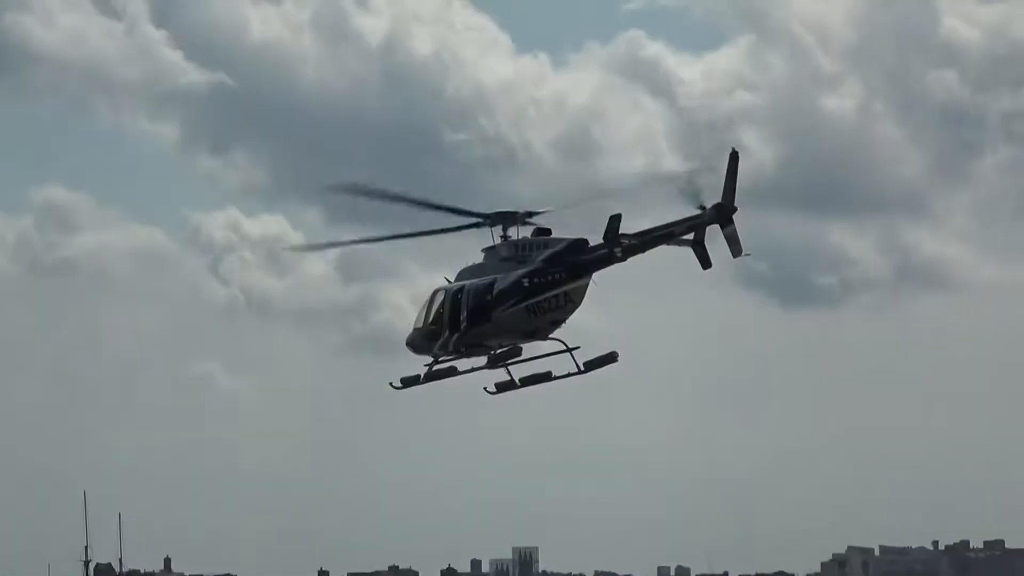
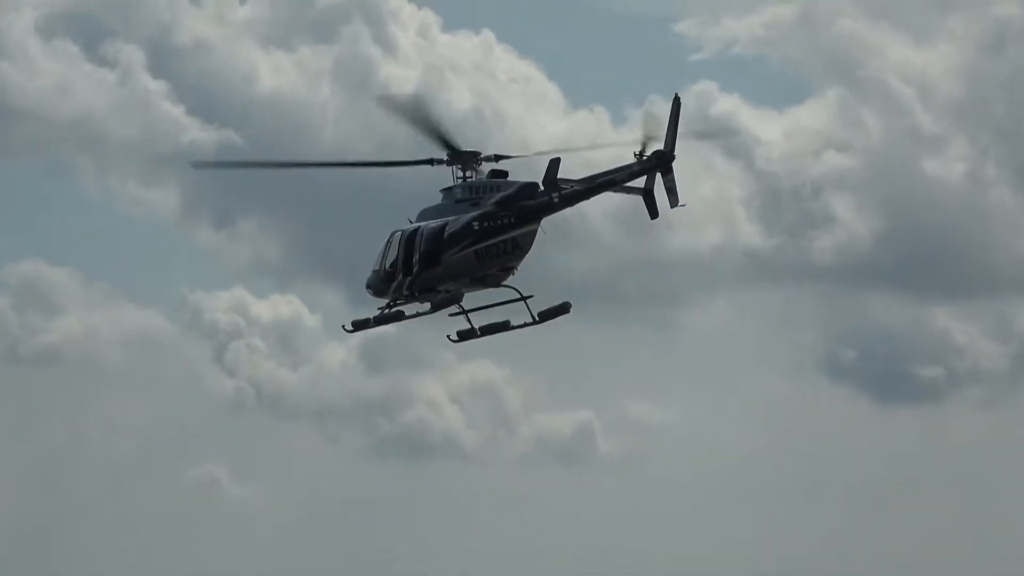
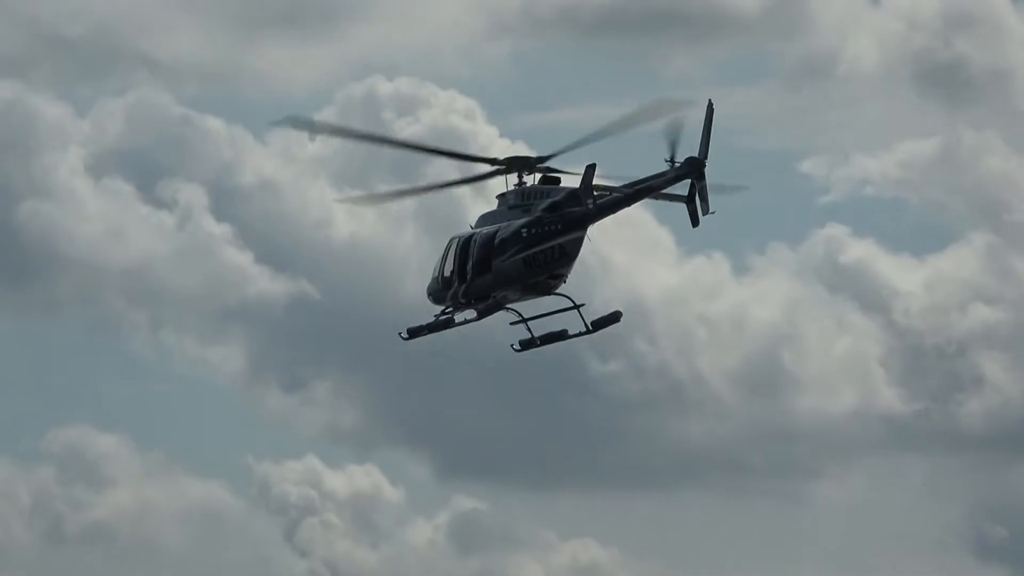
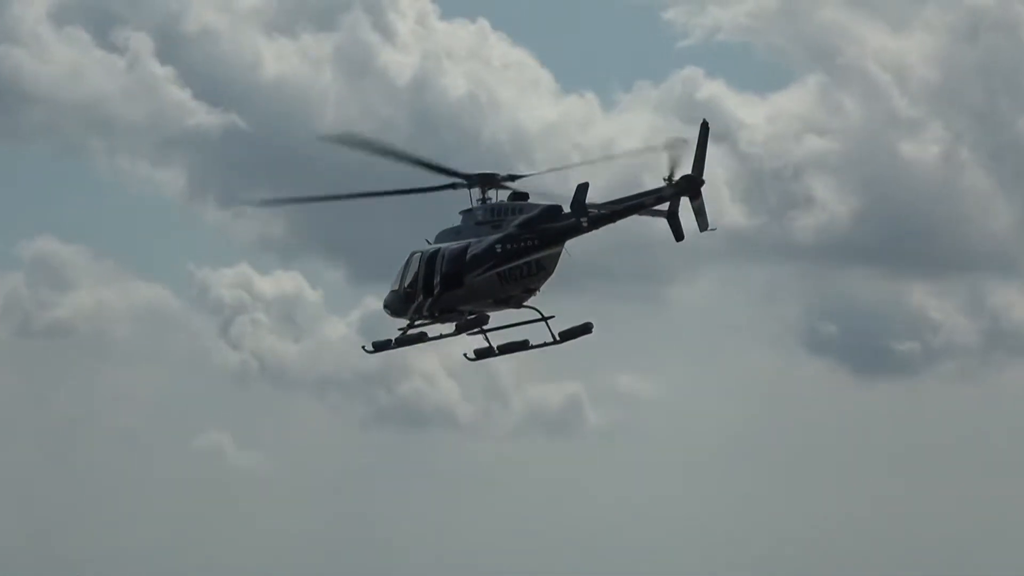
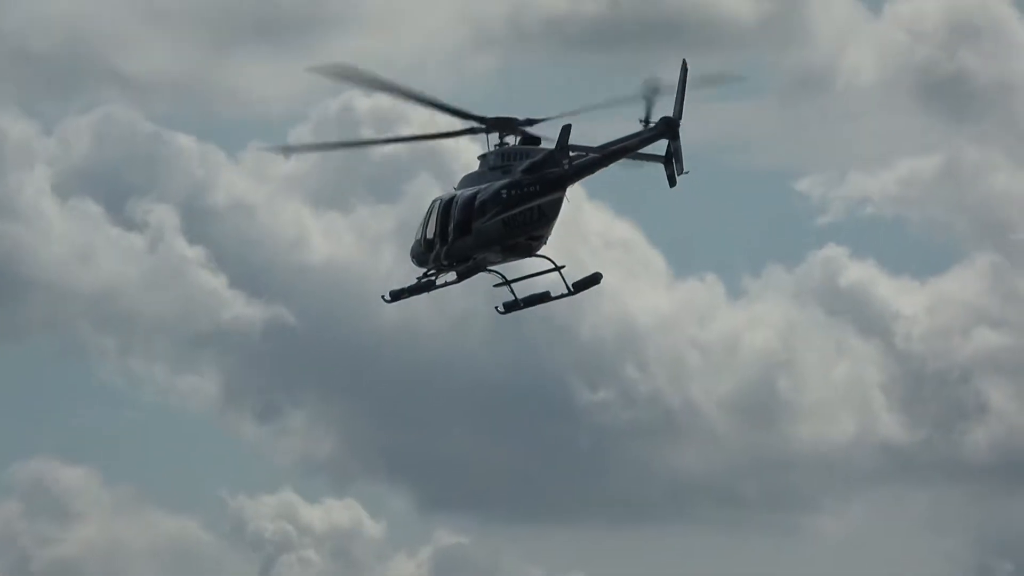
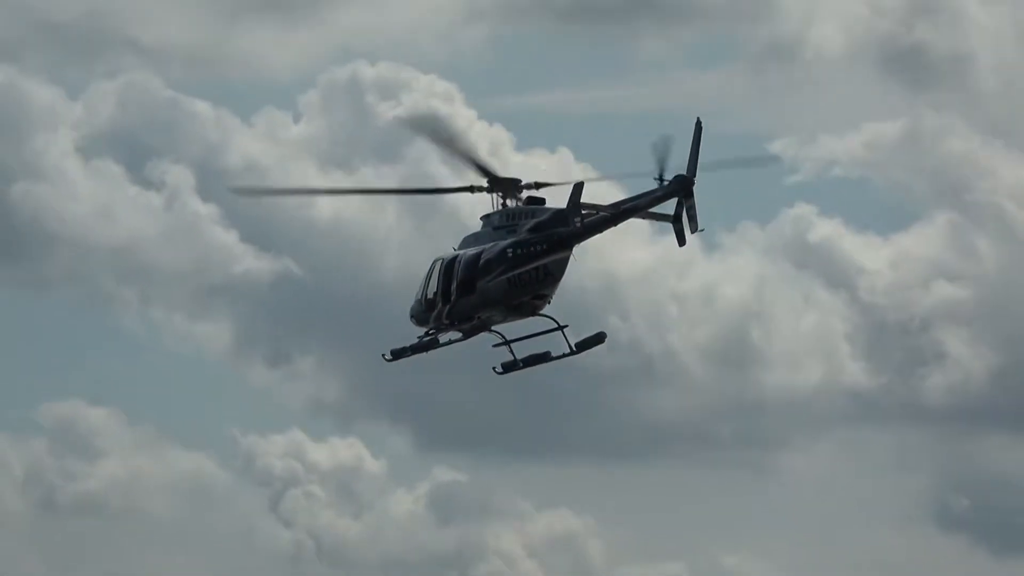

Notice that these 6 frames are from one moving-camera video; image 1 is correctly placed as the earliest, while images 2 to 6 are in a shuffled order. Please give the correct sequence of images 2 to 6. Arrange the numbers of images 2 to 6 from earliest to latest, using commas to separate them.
4, 2, 6, 3, 5
